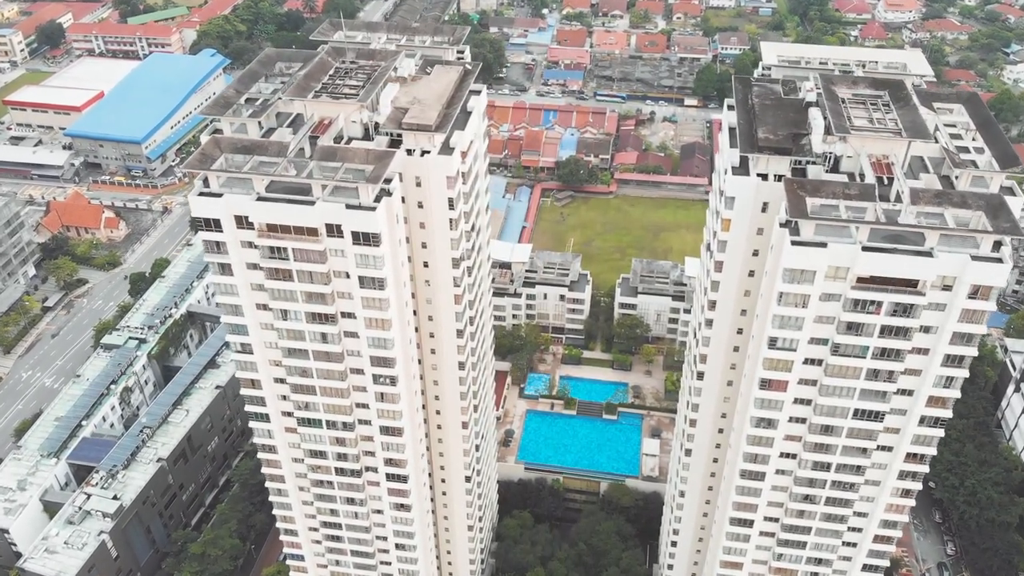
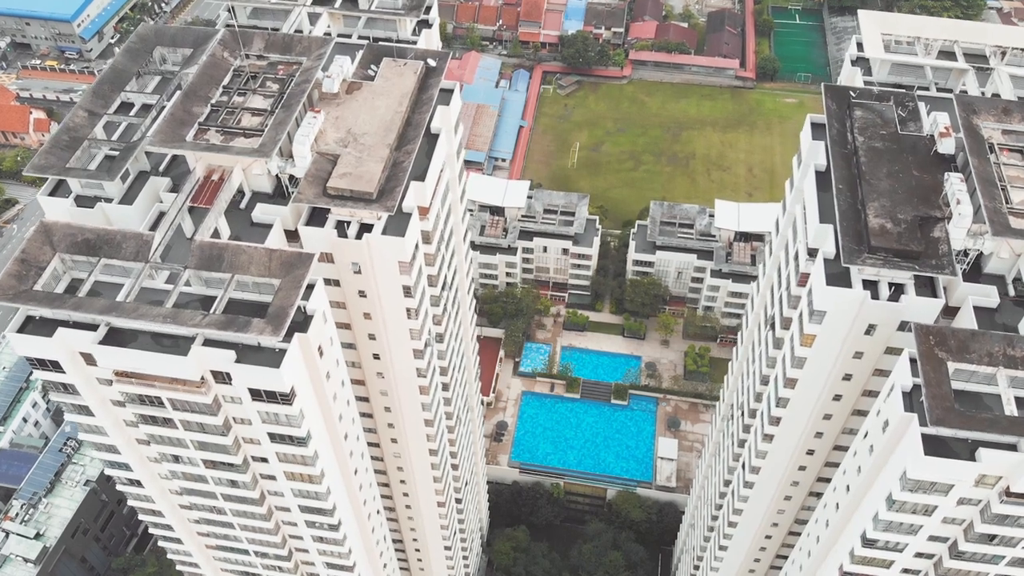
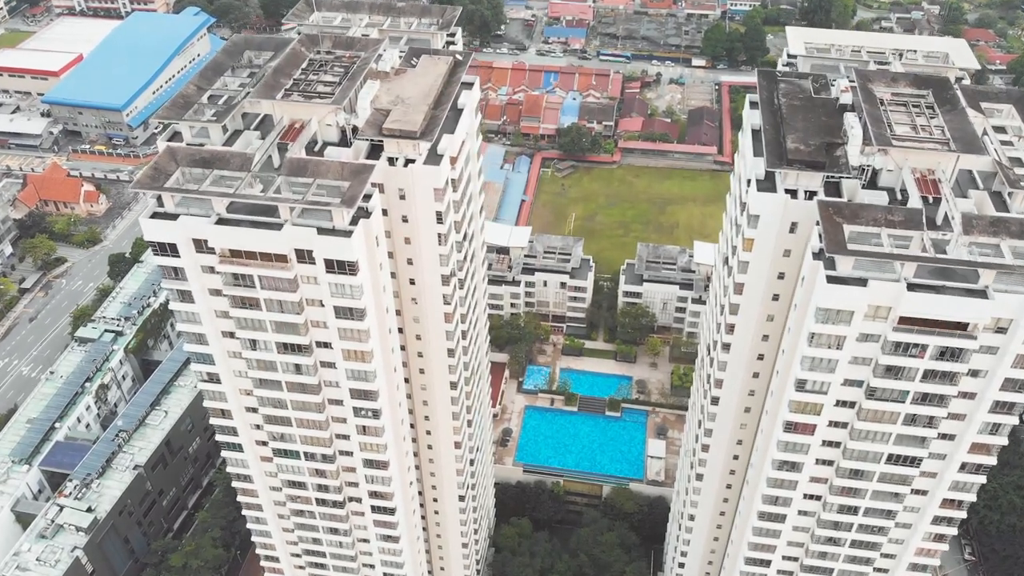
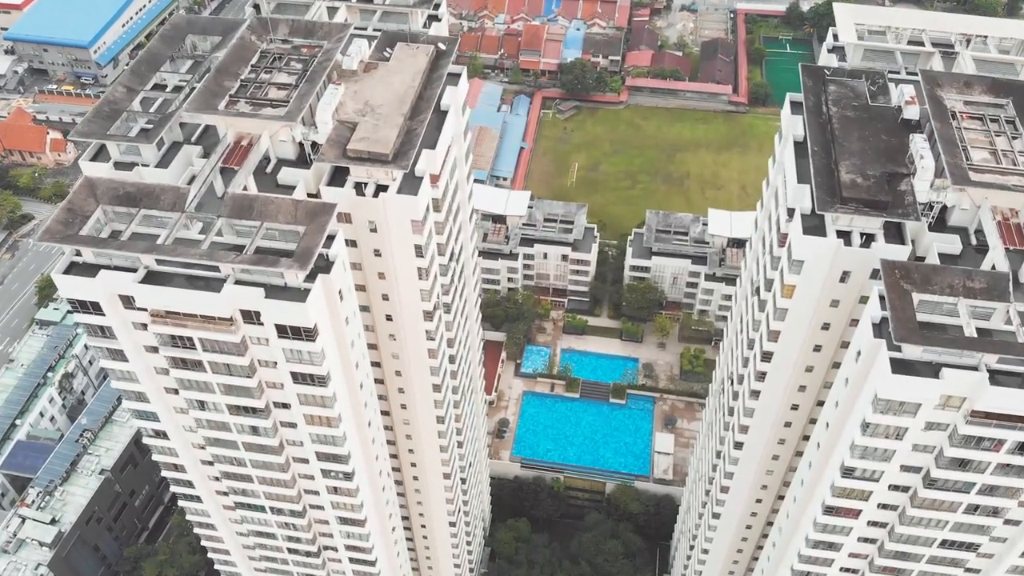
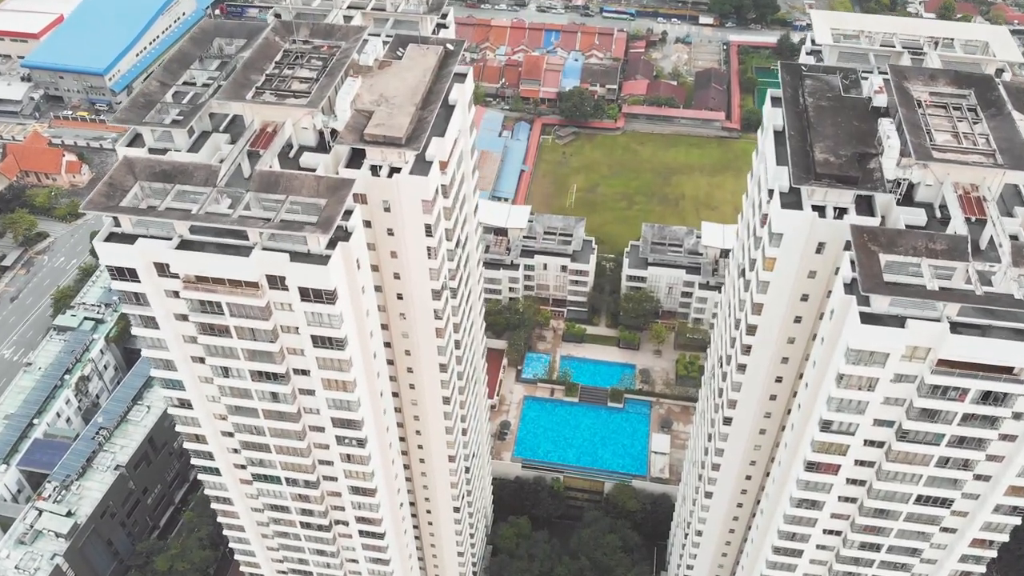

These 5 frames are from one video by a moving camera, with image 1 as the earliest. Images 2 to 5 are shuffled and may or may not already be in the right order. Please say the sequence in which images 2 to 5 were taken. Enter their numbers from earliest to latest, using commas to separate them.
3, 5, 4, 2
